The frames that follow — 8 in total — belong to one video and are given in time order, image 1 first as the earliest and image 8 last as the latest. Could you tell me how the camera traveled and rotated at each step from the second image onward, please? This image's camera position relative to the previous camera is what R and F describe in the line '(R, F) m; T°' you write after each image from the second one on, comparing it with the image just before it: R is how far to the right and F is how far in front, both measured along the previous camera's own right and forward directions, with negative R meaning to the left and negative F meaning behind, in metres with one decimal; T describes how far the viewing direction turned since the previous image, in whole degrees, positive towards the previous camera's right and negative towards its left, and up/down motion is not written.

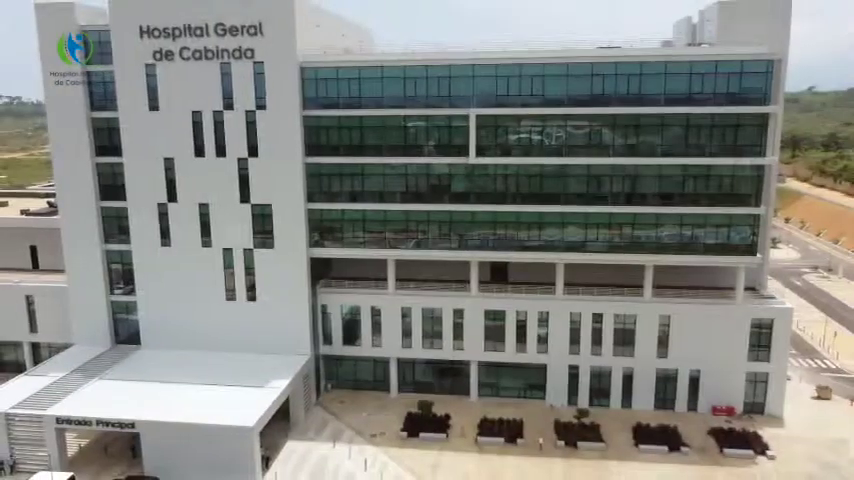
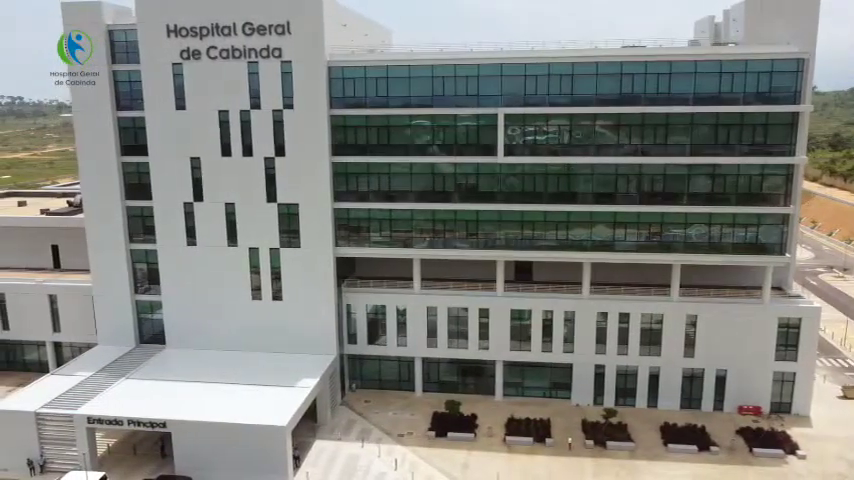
(-1.5, 0.0) m; 0°
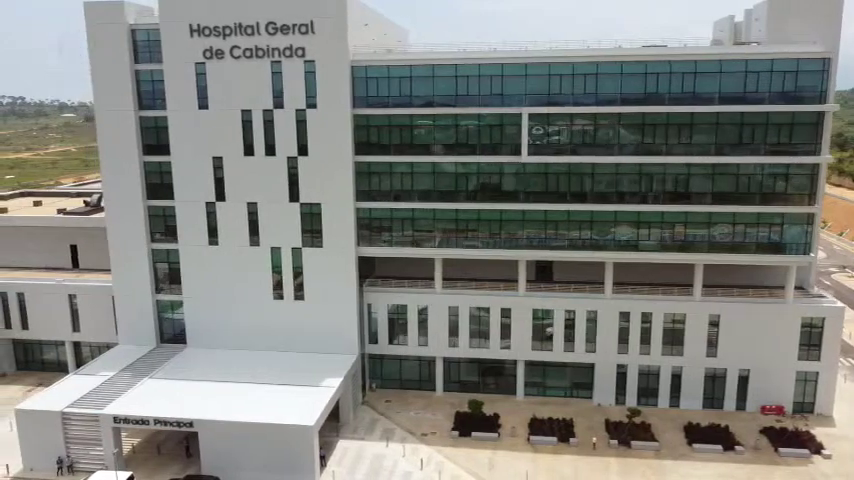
(-1.3, 0.0) m; 0°
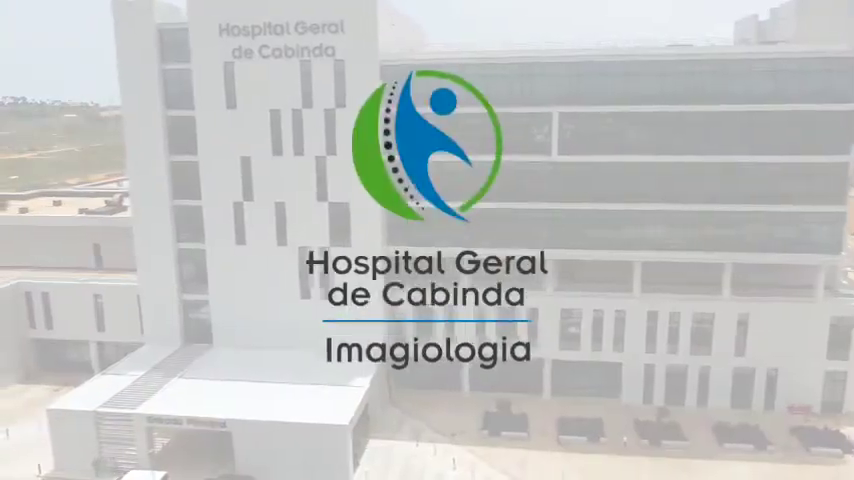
(-1.6, 0.0) m; 0°
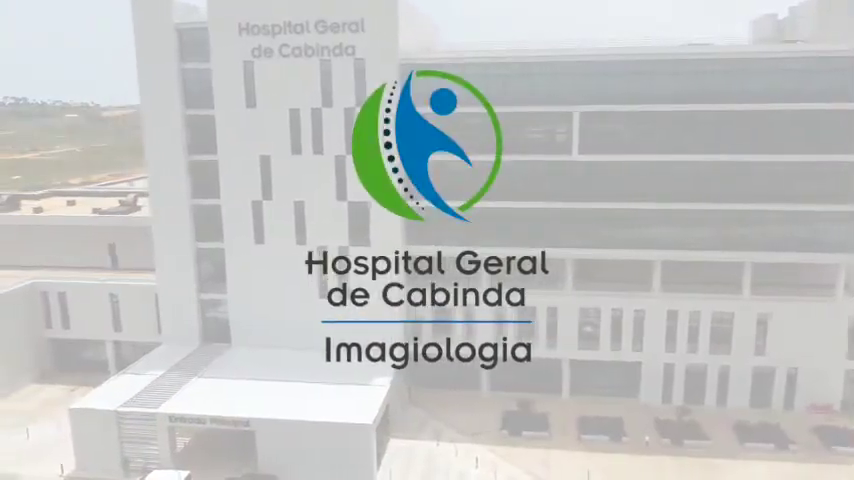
(-1.1, 0.0) m; 0°
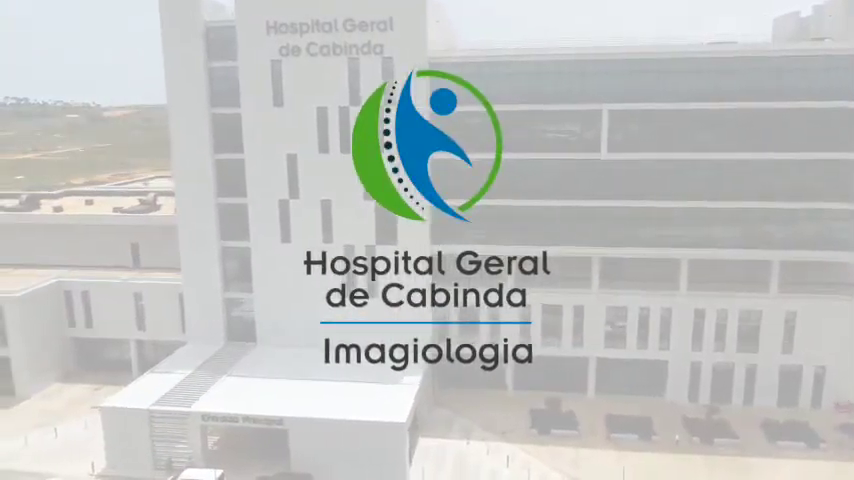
(-1.6, 0.0) m; 0°
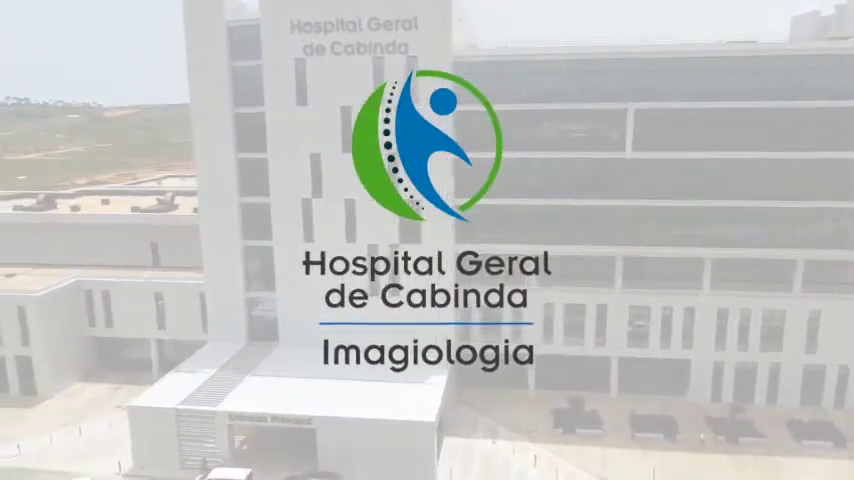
(-1.4, 0.0) m; 0°
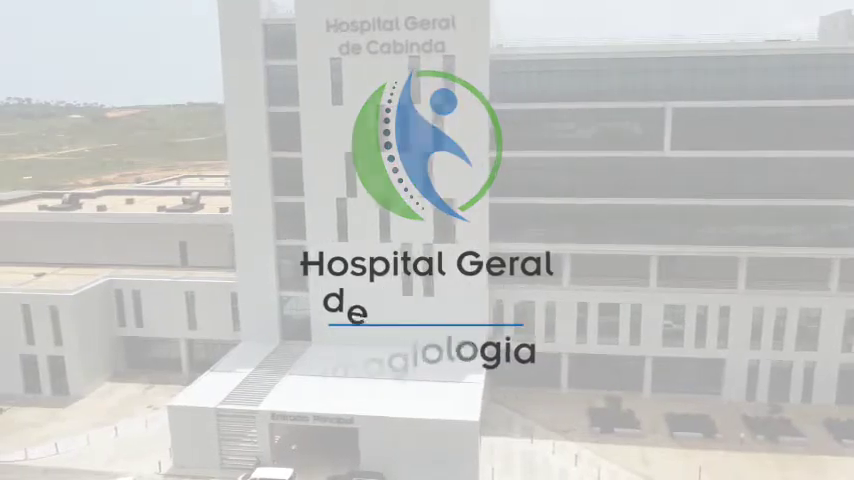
(-2.0, +0.1) m; 0°
